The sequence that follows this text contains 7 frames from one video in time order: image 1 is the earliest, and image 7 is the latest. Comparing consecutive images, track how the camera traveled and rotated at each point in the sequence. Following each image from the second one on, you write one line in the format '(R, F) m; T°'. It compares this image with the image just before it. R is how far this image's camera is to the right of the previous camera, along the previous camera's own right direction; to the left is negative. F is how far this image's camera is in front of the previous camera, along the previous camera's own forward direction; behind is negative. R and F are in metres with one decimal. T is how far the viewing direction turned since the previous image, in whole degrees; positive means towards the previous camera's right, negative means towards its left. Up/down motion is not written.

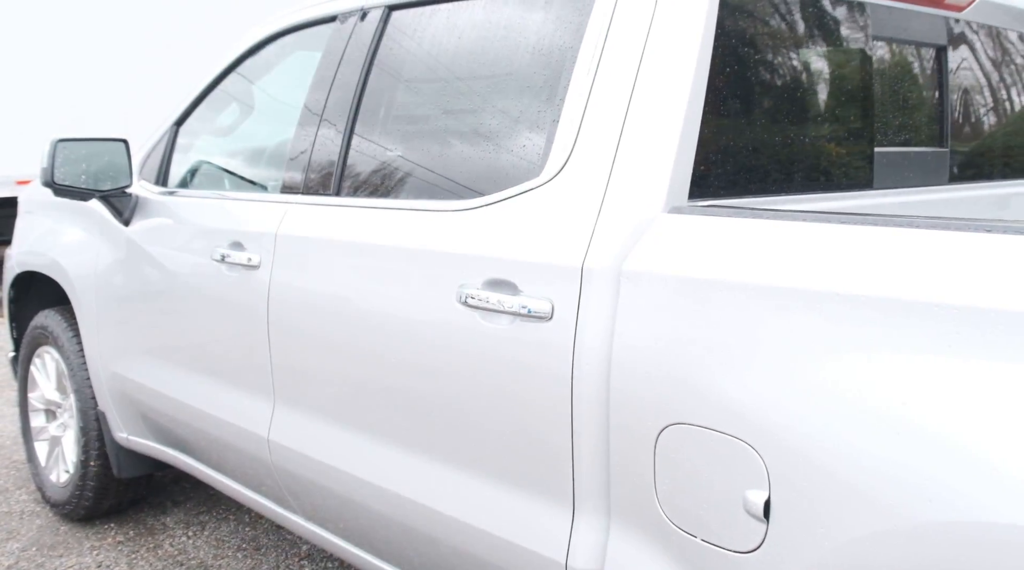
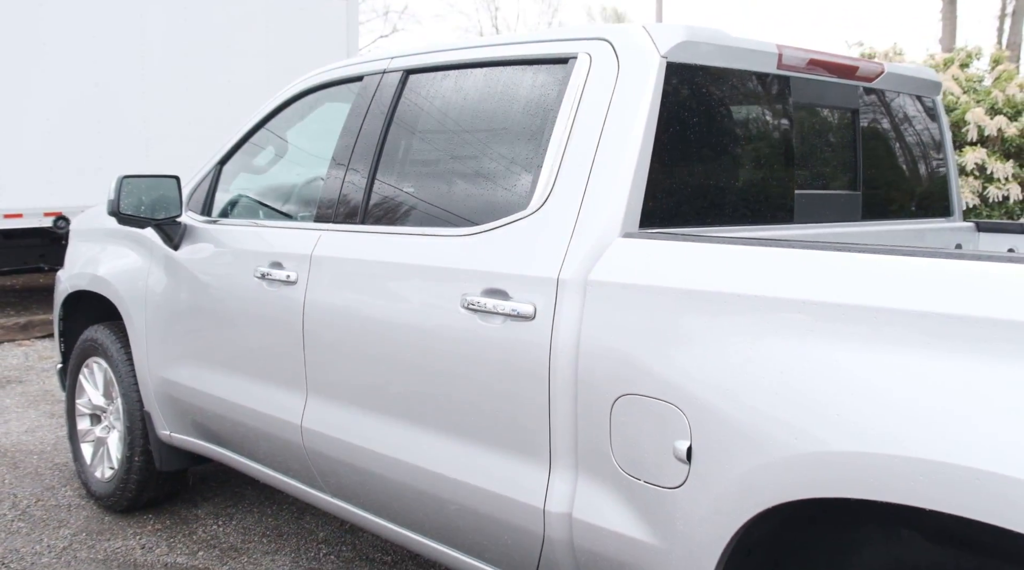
(0.0, -0.5) m; 0°
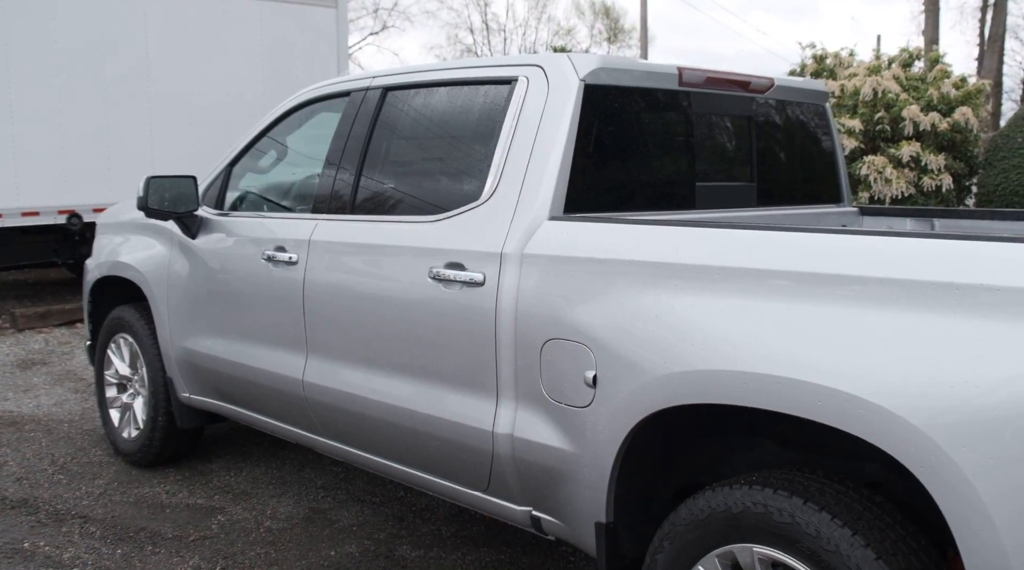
(+0.1, -0.6) m; 0°
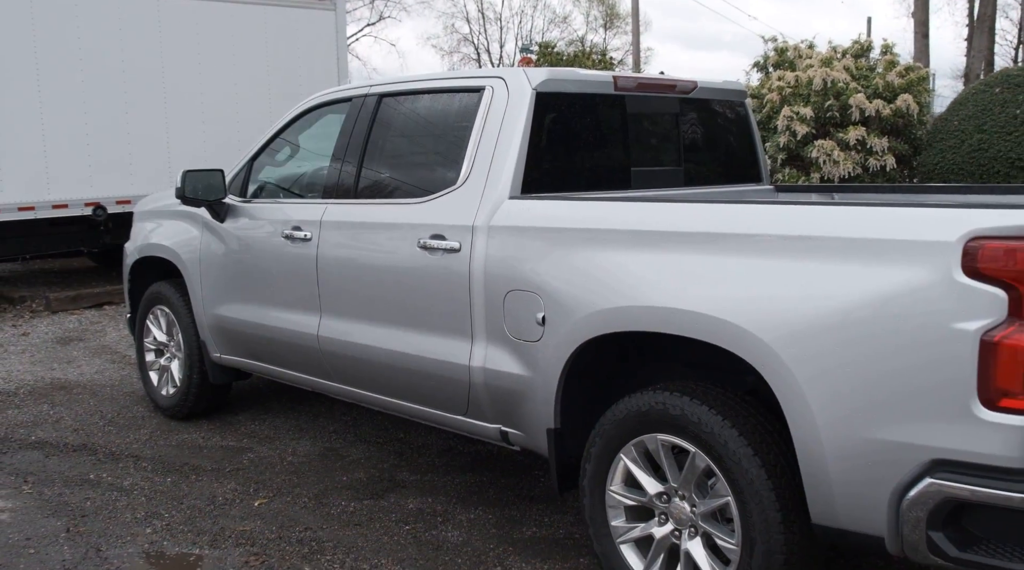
(+0.1, -0.7) m; 0°
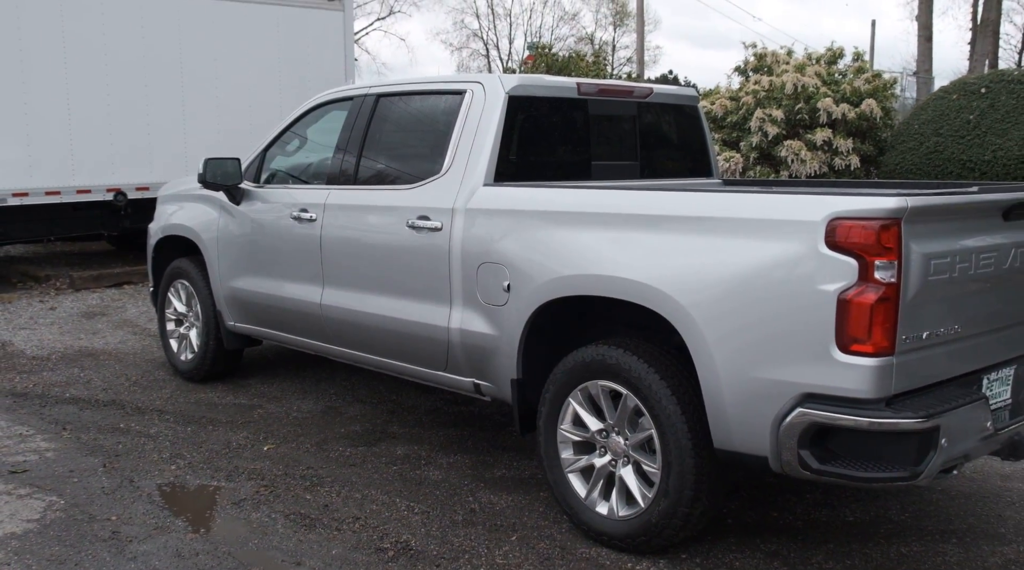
(+0.2, -0.6) m; 0°
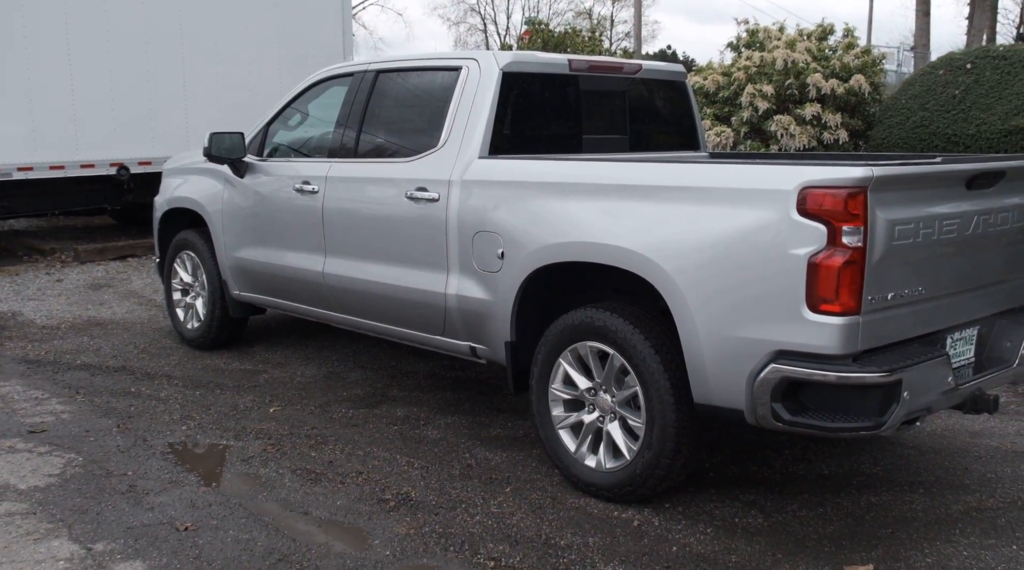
(0.0, -0.2) m; 0°
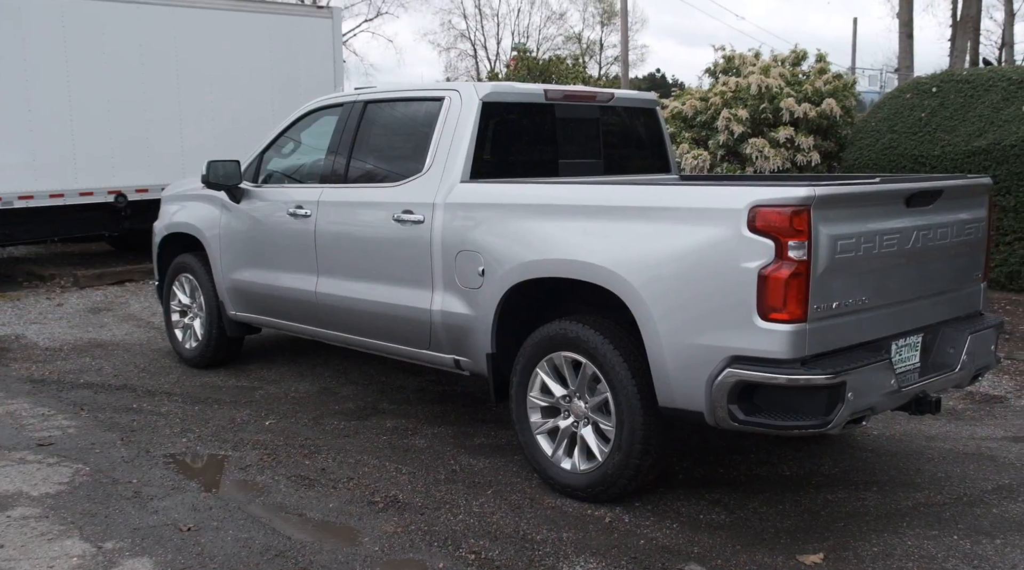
(+0.1, -0.3) m; 0°
